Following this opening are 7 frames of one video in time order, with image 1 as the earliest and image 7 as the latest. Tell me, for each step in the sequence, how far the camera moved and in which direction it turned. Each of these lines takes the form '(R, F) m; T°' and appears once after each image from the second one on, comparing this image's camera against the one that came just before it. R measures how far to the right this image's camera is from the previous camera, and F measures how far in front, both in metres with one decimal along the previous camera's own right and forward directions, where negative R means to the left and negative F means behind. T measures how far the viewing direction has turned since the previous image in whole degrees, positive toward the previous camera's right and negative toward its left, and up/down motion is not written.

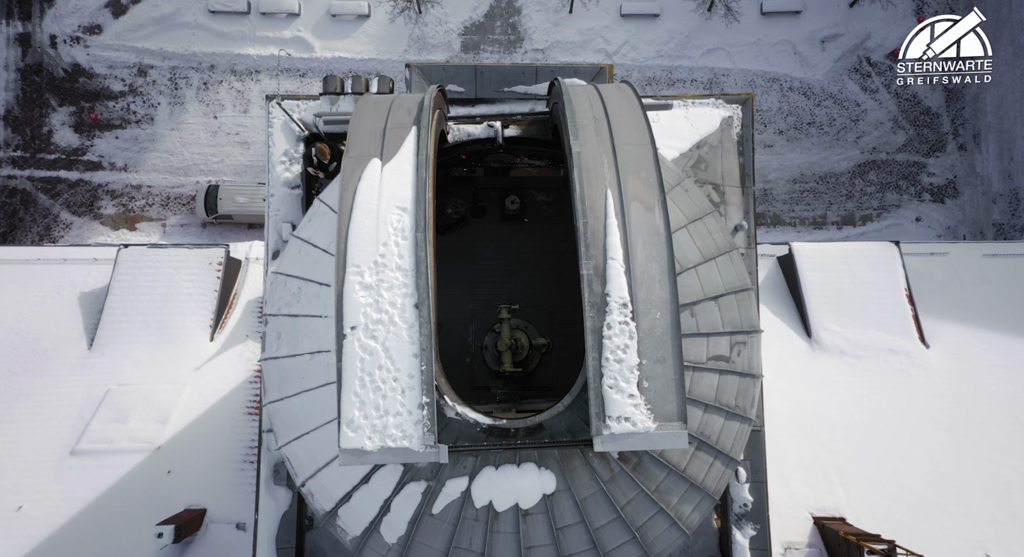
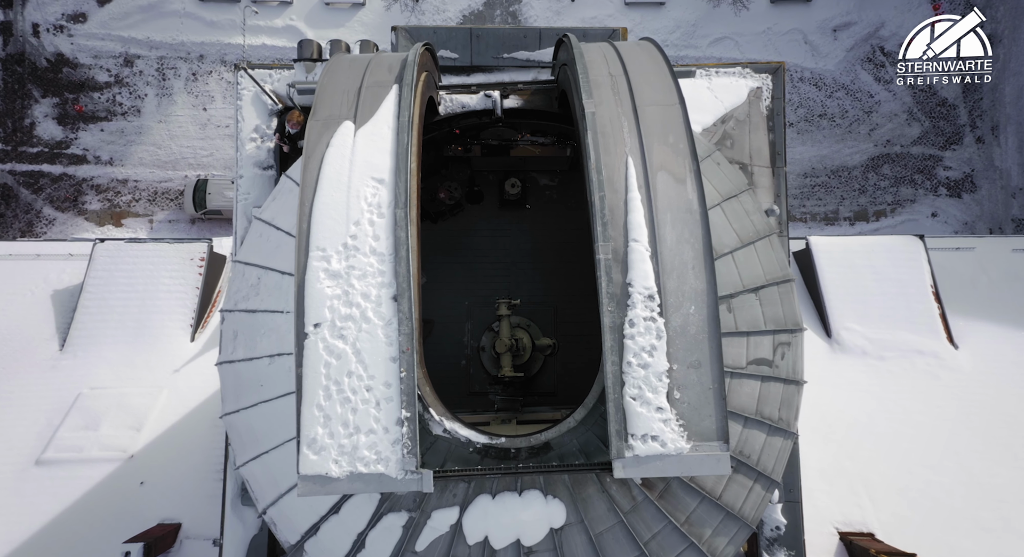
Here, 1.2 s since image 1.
(0.0, +1.6) m; 0°
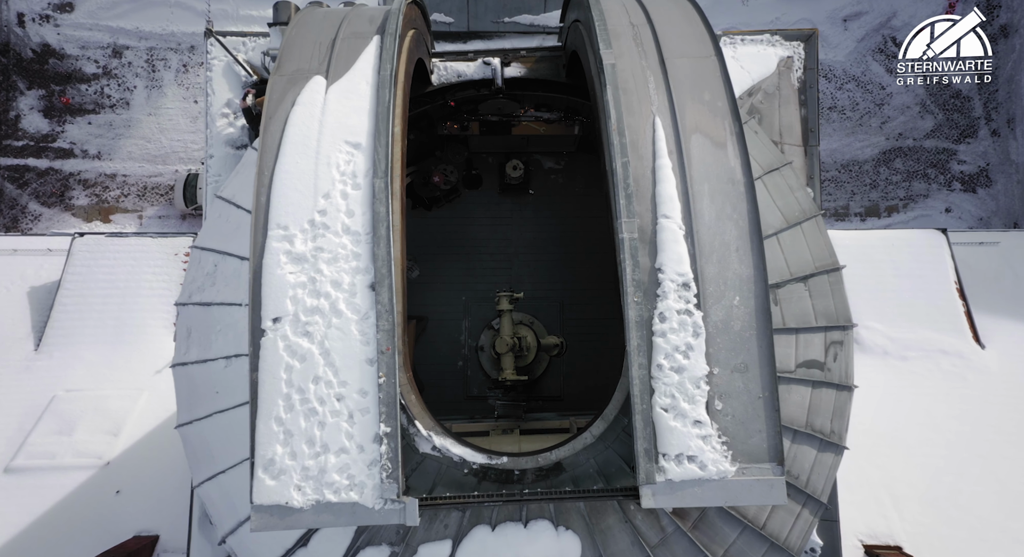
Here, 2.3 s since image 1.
(0.0, +1.2) m; 0°
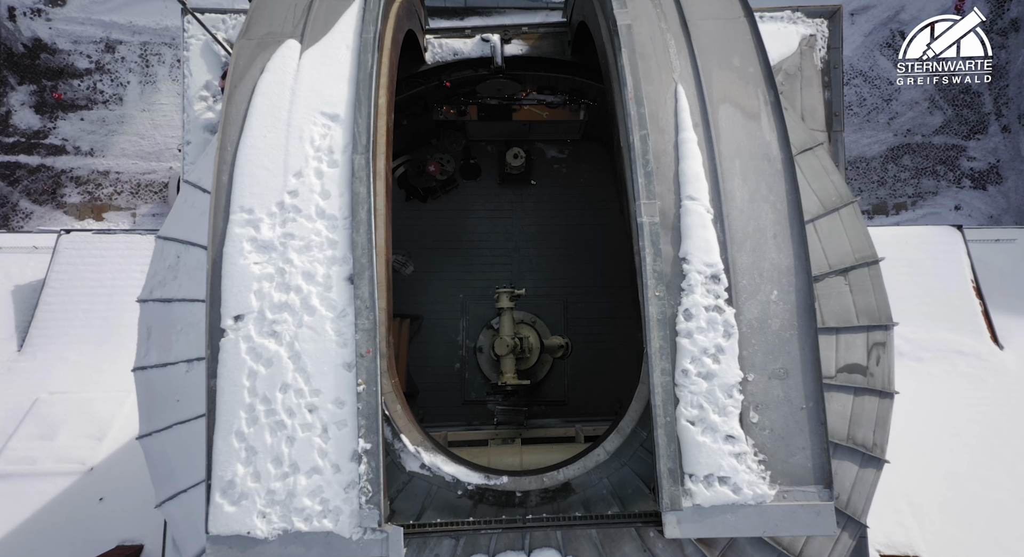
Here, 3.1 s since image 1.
(0.0, +0.8) m; 0°
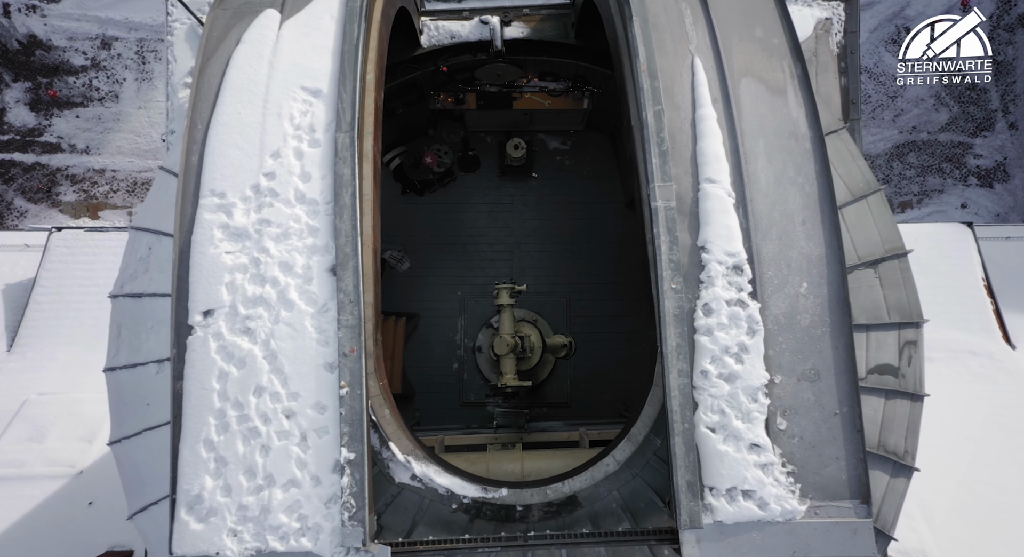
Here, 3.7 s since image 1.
(0.0, +0.5) m; 0°
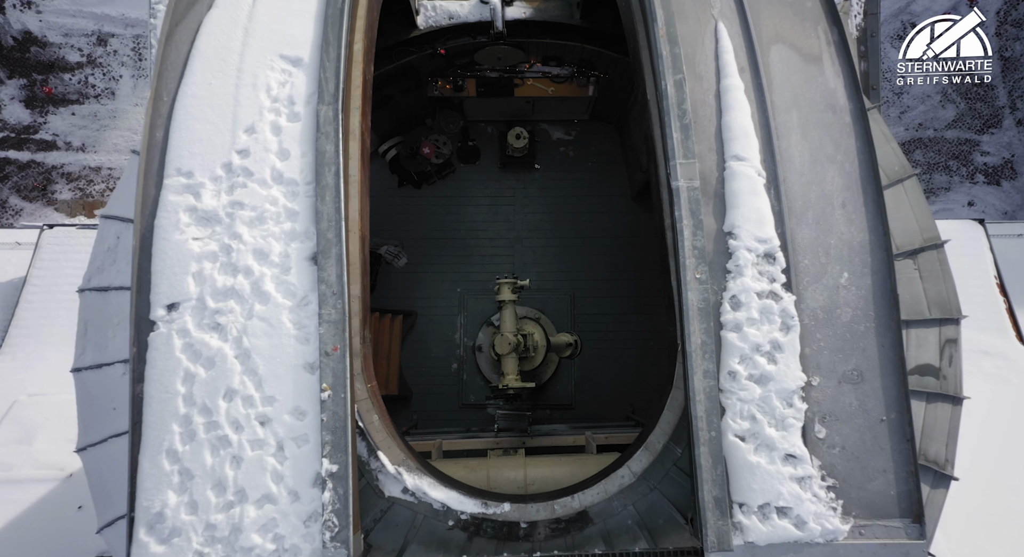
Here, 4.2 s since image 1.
(0.0, +0.5) m; 0°
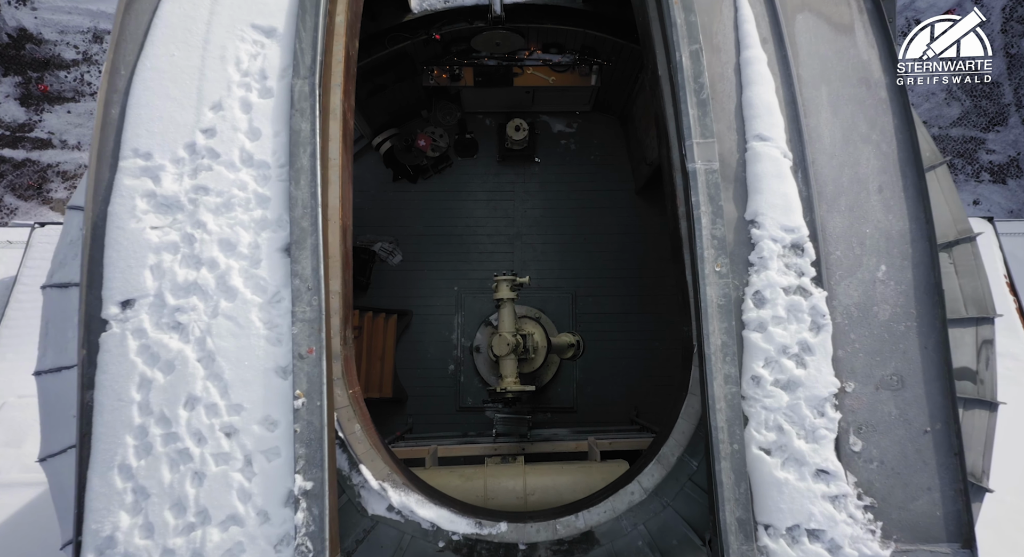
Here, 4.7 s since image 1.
(0.0, +0.4) m; 0°
